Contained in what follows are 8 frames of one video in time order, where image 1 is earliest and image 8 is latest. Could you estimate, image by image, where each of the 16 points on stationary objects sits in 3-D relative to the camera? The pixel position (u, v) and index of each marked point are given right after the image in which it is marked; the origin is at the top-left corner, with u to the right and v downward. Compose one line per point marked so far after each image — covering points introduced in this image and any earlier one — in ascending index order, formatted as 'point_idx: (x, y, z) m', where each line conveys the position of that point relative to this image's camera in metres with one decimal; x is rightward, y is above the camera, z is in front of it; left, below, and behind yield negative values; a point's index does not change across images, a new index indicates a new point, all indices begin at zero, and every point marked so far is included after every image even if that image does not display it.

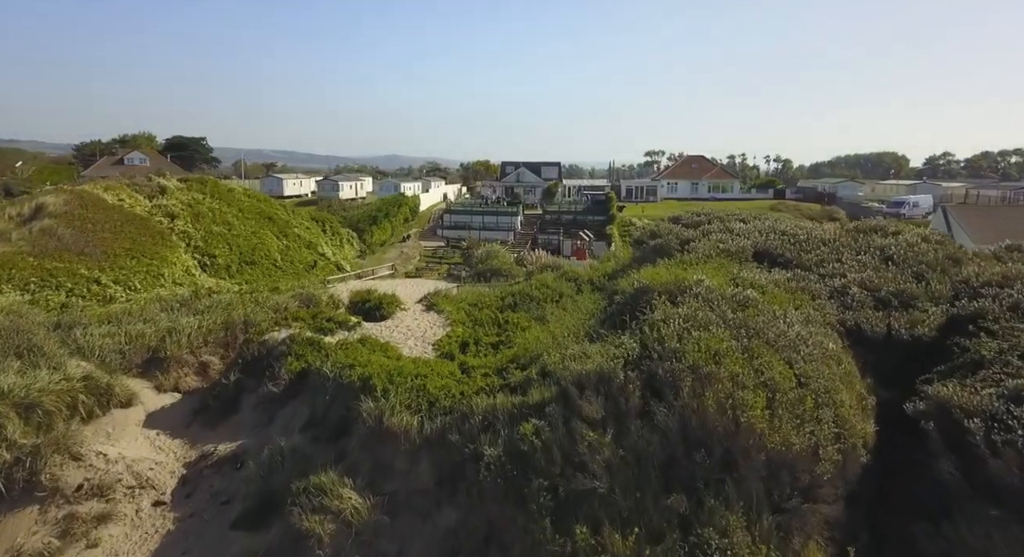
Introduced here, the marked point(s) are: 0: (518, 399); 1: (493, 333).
0: (+0.1, -2.3, +11.6) m
1: (-0.5, -1.5, +16.2) m
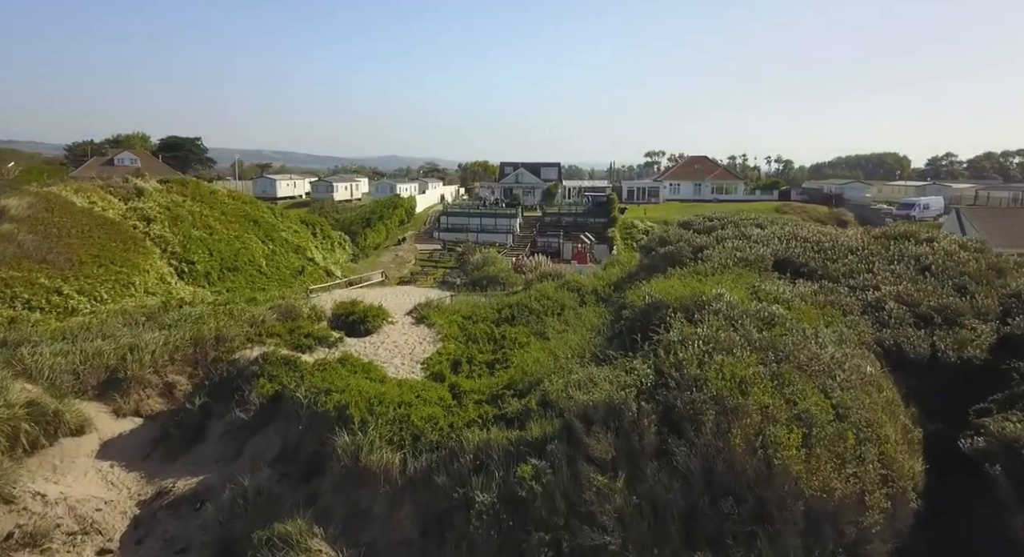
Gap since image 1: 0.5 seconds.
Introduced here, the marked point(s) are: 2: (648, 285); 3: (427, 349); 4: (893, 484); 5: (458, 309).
0: (0.0, -2.6, +10.1) m
1: (-0.6, -1.8, +14.8) m
2: (+3.2, -0.2, +14.4) m
3: (-2.1, -1.8, +15.2) m
4: (+5.9, -3.2, +9.3) m
5: (-1.6, -0.9, +17.9) m
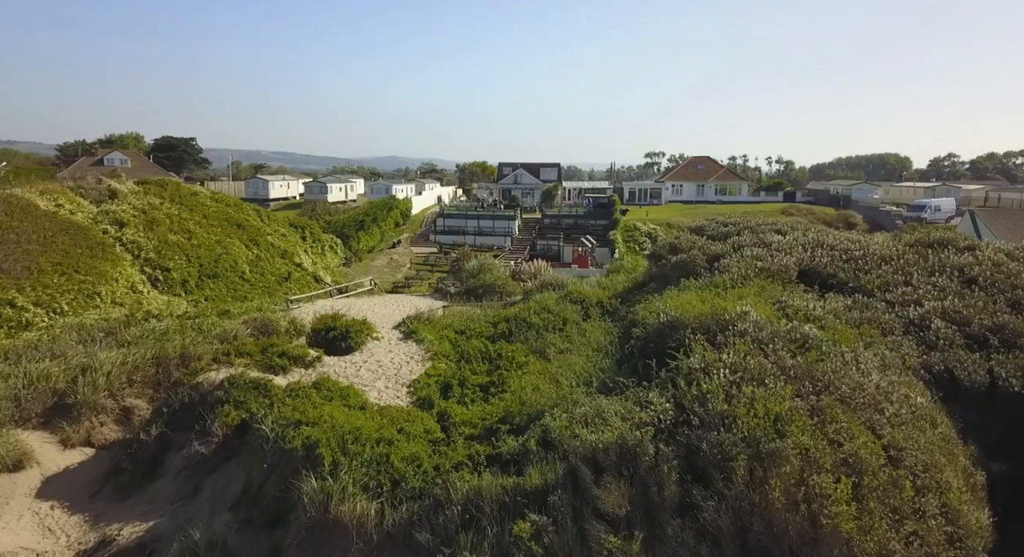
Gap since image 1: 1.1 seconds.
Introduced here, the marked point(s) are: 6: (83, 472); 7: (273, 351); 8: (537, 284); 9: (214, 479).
0: (0.0, -2.9, +8.6) m
1: (-0.7, -2.0, +13.3) m
2: (+3.2, -0.5, +12.9) m
3: (-2.2, -2.1, +13.7) m
4: (+5.8, -3.4, +7.8) m
5: (-1.7, -1.2, +16.4) m
6: (-8.2, -3.7, +11.5) m
7: (-5.4, -1.6, +13.7) m
8: (+0.8, -0.2, +19.6) m
9: (-5.3, -3.6, +10.8) m
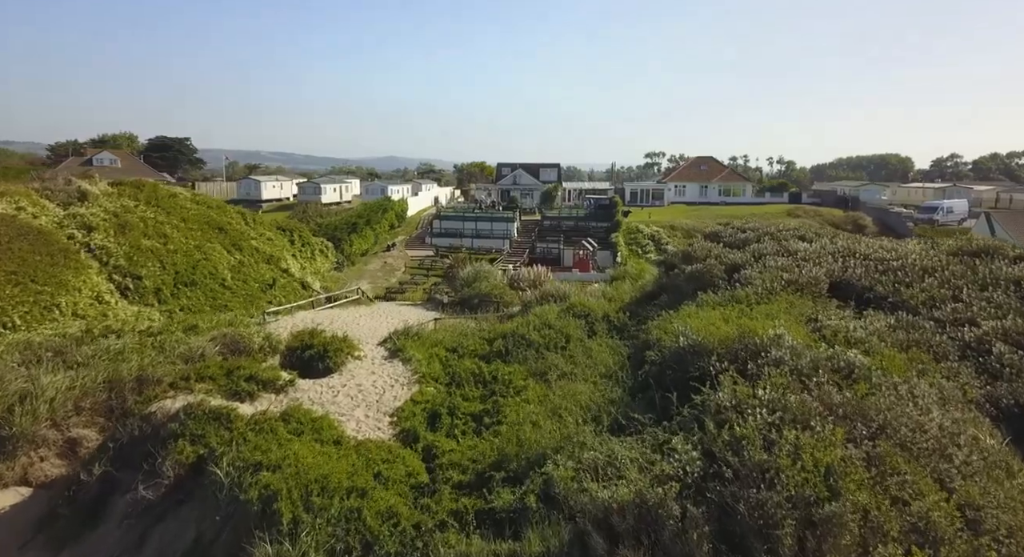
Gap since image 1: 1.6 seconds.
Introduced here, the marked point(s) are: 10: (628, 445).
0: (-0.1, -3.1, +7.1) m
1: (-0.7, -2.3, +11.8) m
2: (+3.1, -0.7, +11.4) m
3: (-2.3, -2.3, +12.2) m
4: (+5.7, -3.7, +6.3) m
5: (-1.7, -1.5, +14.9) m
6: (-8.2, -4.0, +10.0) m
7: (-5.5, -1.9, +12.2) m
8: (+0.7, -0.5, +18.1) m
9: (-5.4, -3.8, +9.3) m
10: (+1.5, -2.2, +8.1) m
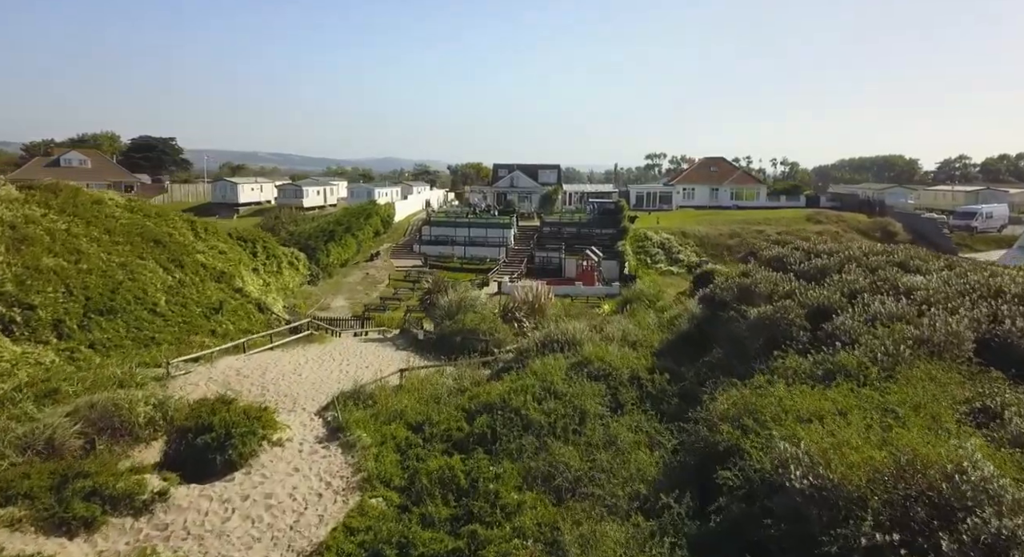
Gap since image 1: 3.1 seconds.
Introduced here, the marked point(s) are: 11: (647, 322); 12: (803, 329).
0: (-0.2, -3.9, +2.9) m
1: (-0.9, -3.1, +7.5) m
2: (+2.9, -1.5, +7.2) m
3: (-2.4, -3.1, +8.0) m
4: (+5.6, -4.5, +2.1) m
5: (-1.9, -2.2, +10.7) m
6: (-8.4, -4.7, +5.8) m
7: (-5.6, -2.7, +7.9) m
8: (+0.6, -1.2, +13.8) m
9: (-5.5, -4.6, +5.0) m
10: (+1.4, -3.0, +3.9) m
11: (+3.6, -1.1, +16.0) m
12: (+4.5, -0.7, +9.3) m
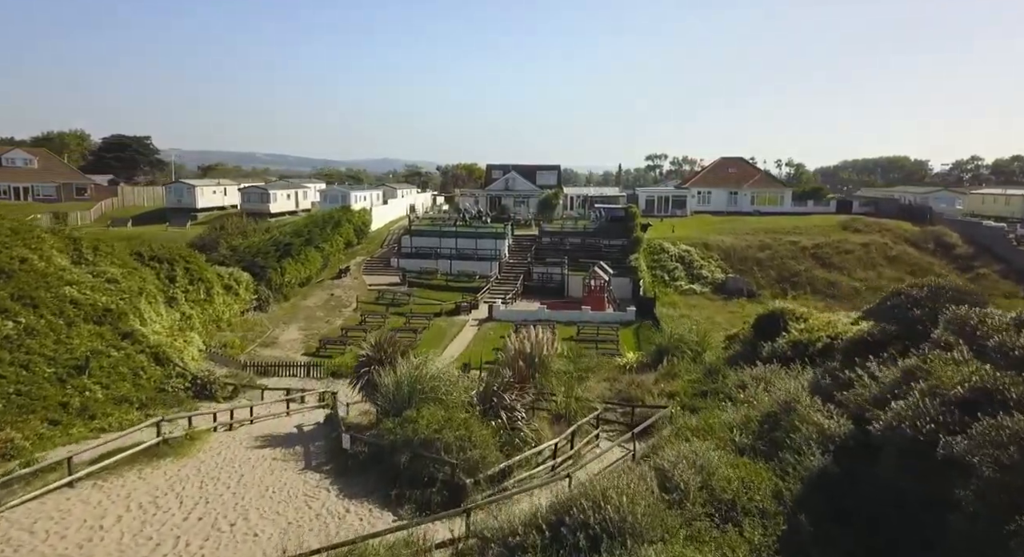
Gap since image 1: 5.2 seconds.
0: (-0.4, -5.0, -3.4) m
1: (-1.1, -4.2, +1.2) m
2: (+2.8, -2.6, +0.9) m
3: (-2.6, -4.2, +1.6) m
4: (+5.4, -5.5, -4.2) m
5: (-2.1, -3.3, +4.3) m
6: (-8.6, -5.8, -0.6) m
7: (-5.8, -3.8, +1.6) m
8: (+0.3, -2.4, +7.5) m
9: (-5.7, -5.7, -1.3) m
10: (+1.2, -4.1, -2.4) m
11: (+3.4, -2.2, +9.7) m
12: (+4.3, -1.8, +3.0) m
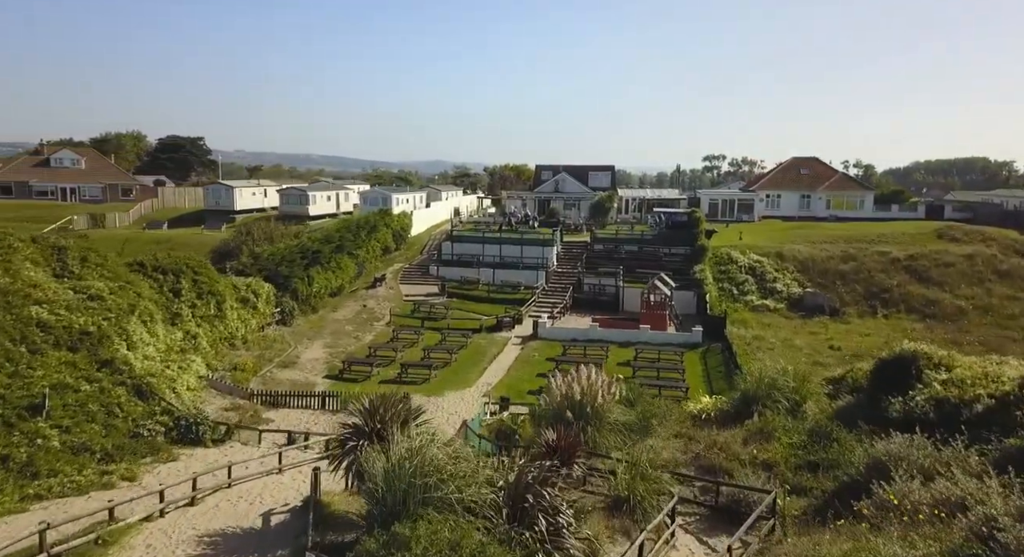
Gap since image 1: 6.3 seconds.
0: (-1.1, -5.5, -6.7) m
1: (-1.4, -4.7, -2.0) m
2: (+2.5, -3.2, -2.6) m
3: (-2.8, -4.7, -1.4) m
4: (+4.7, -6.2, -7.9) m
5: (-2.1, -3.8, +1.2) m
6: (-9.0, -6.2, -3.2) m
7: (-6.0, -4.2, -1.2) m
8: (+0.6, -2.9, +4.2) m
9: (-6.2, -6.1, -4.1) m
10: (+0.7, -4.6, -5.8) m
11: (+3.8, -2.8, +6.1) m
12: (+4.2, -2.4, -0.7) m
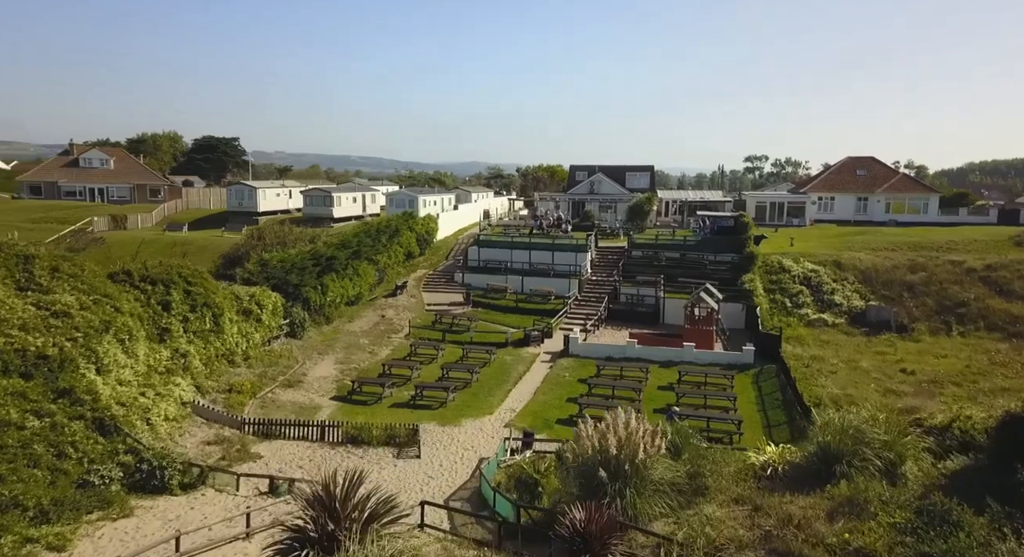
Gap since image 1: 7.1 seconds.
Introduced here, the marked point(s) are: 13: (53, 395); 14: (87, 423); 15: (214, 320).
0: (-1.8, -5.9, -9.0) m
1: (-1.9, -5.1, -4.3) m
2: (+2.0, -3.6, -5.1) m
3: (-3.3, -5.1, -3.7) m
4: (+3.8, -6.6, -10.6) m
5: (-2.4, -4.2, -1.1) m
6: (-9.5, -6.5, -5.1) m
7: (-6.5, -4.6, -3.3) m
8: (+0.5, -3.3, +1.7) m
9: (-6.8, -6.5, -6.2) m
10: (-0.1, -5.0, -8.3) m
11: (+3.8, -3.2, +3.5) m
12: (+3.8, -2.8, -3.3) m
13: (-9.4, -2.3, +12.3) m
14: (-8.6, -2.9, +12.3) m
15: (-9.3, -1.3, +18.9) m
